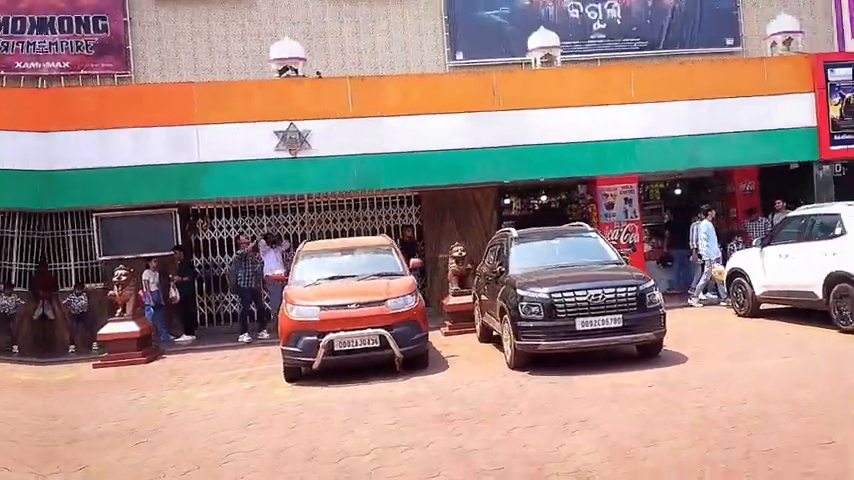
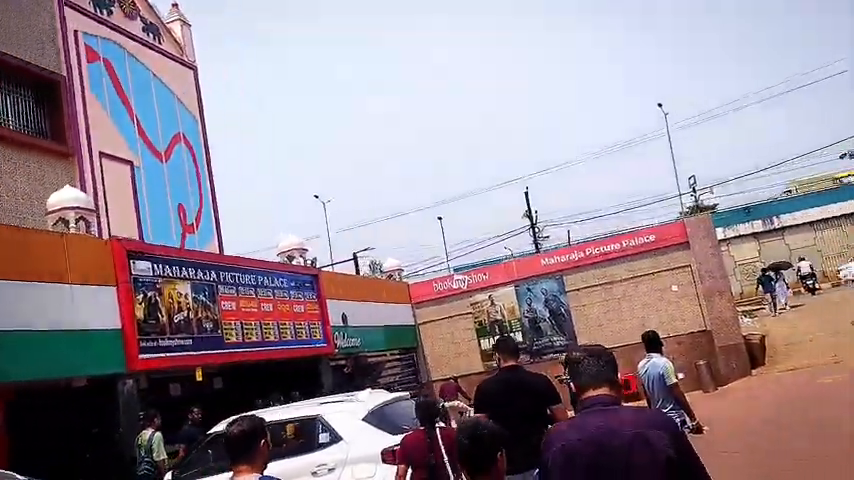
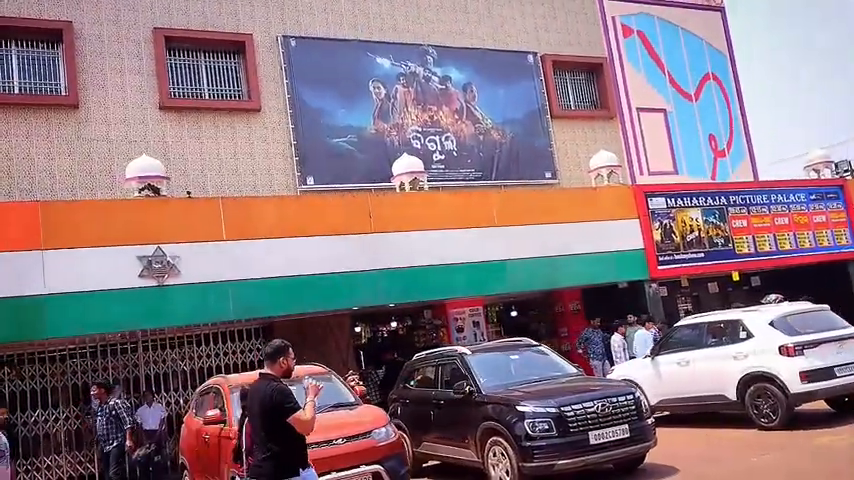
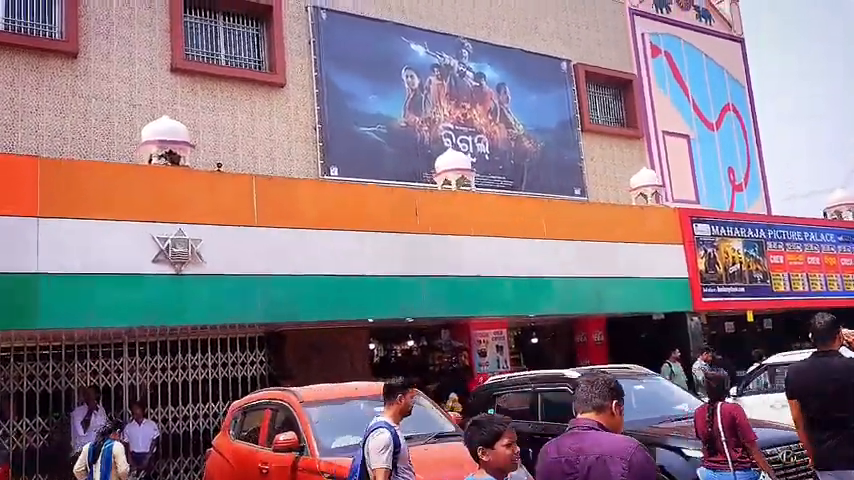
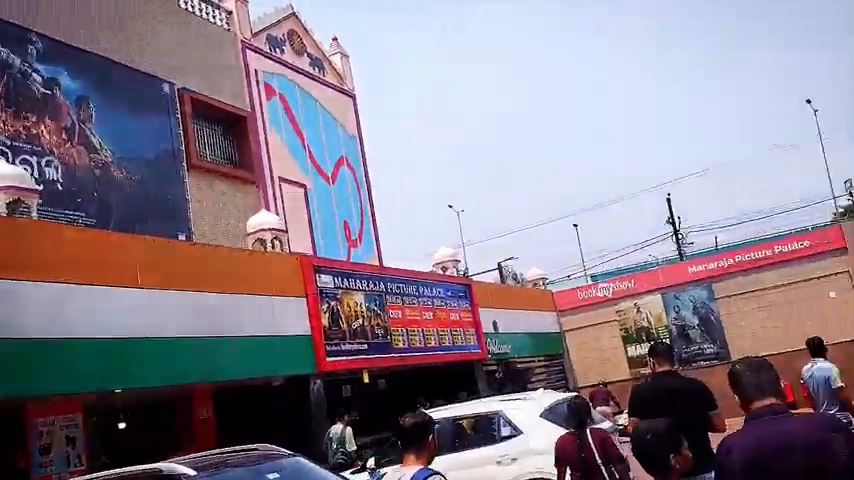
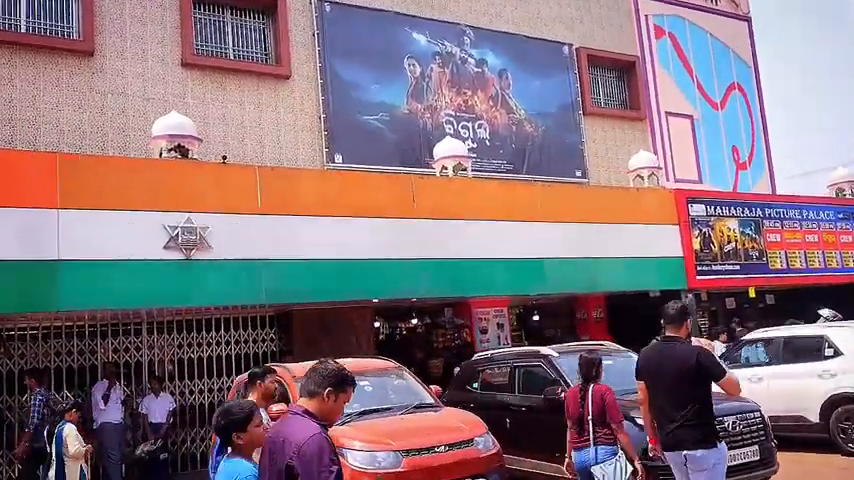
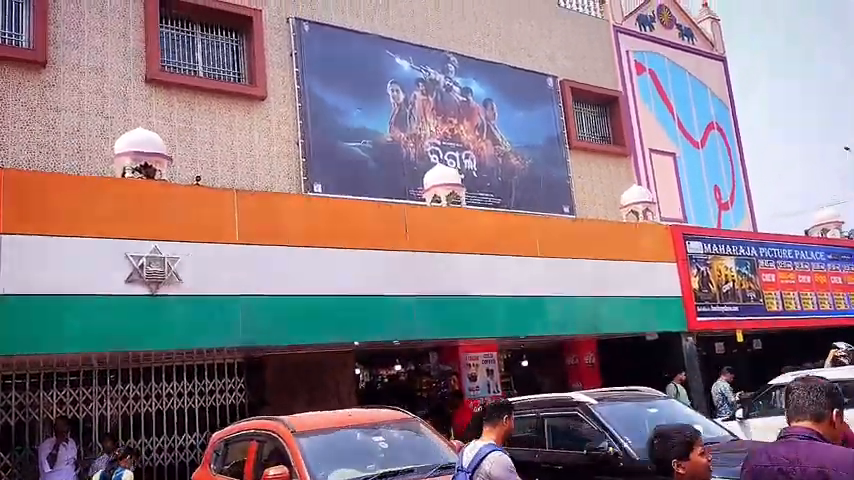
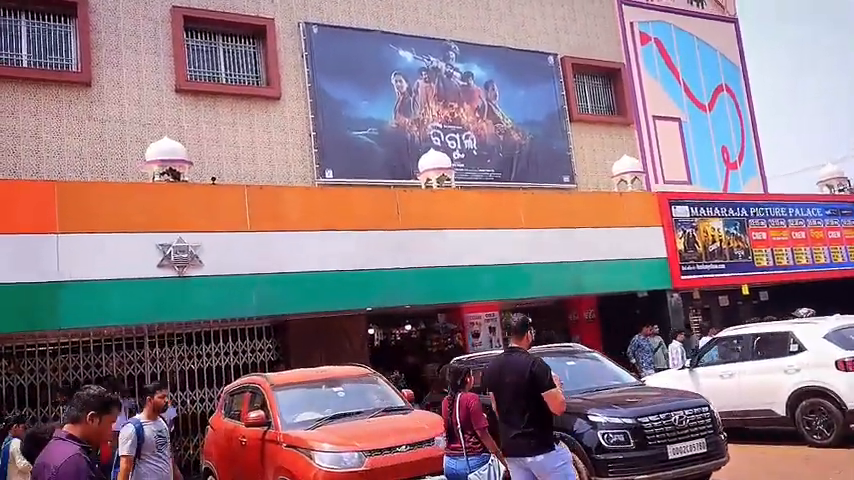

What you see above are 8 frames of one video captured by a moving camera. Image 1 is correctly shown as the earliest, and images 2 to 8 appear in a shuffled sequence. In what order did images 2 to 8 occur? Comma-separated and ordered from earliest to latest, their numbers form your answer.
3, 8, 6, 4, 7, 5, 2
